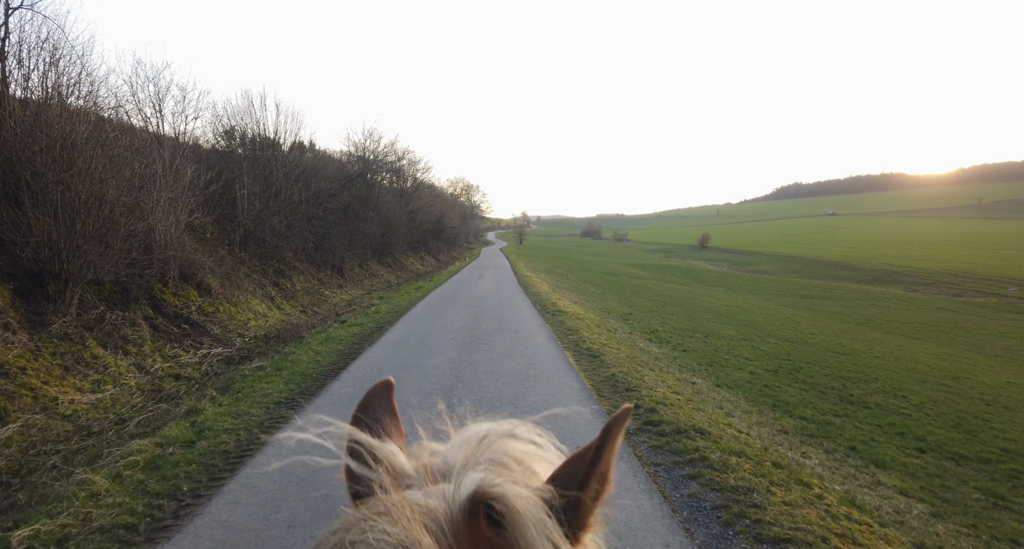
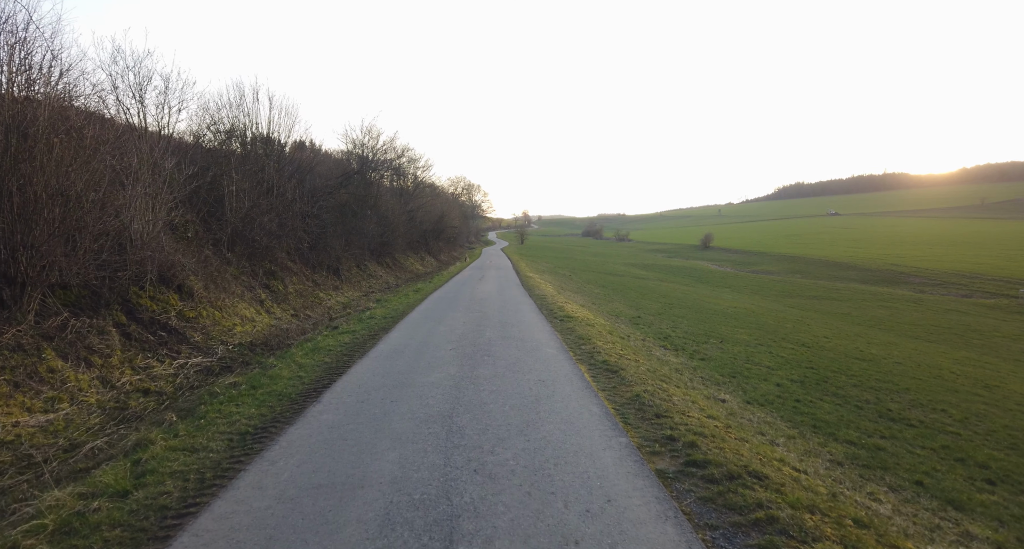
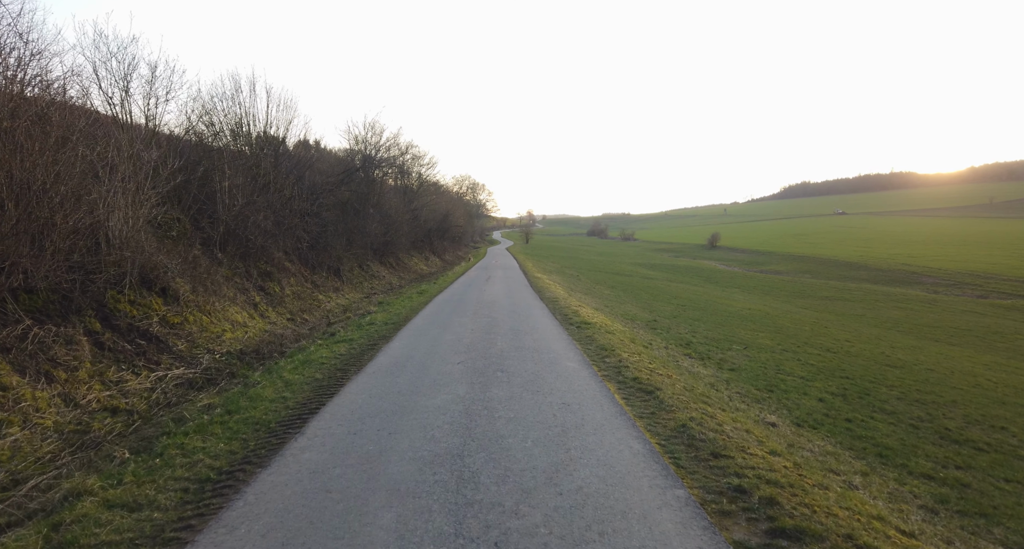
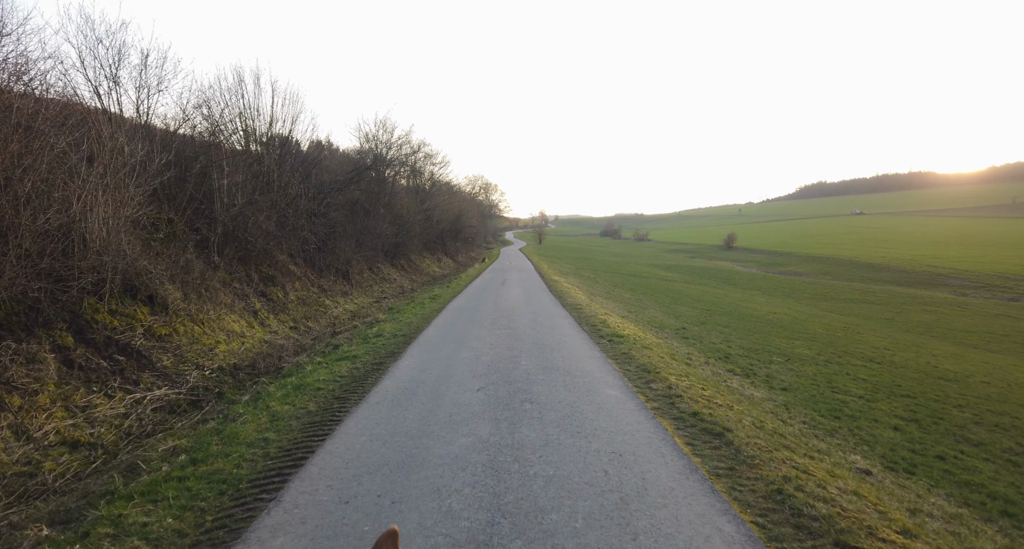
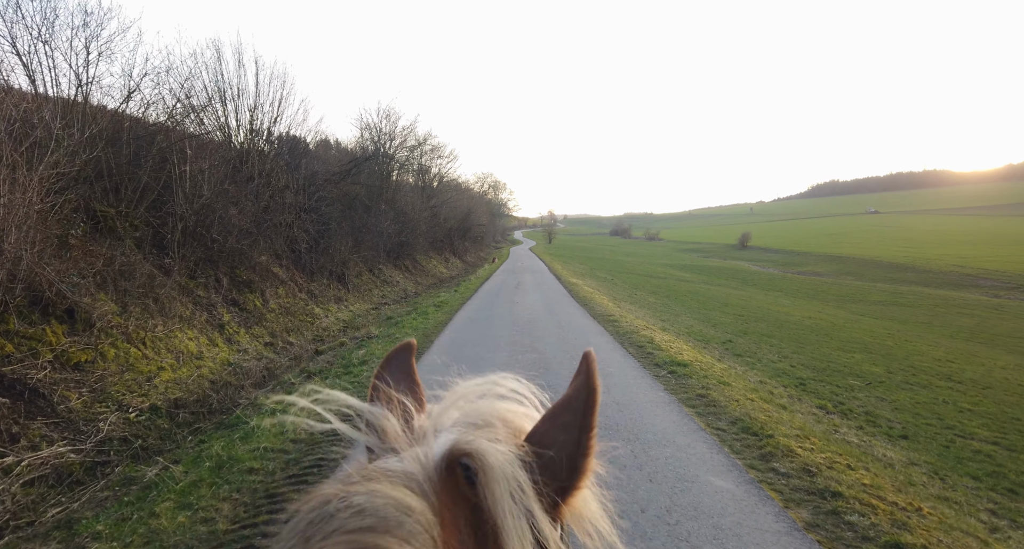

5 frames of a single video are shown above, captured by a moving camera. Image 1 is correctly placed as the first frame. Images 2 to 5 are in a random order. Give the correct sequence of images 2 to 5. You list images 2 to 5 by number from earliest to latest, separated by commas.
2, 3, 4, 5
